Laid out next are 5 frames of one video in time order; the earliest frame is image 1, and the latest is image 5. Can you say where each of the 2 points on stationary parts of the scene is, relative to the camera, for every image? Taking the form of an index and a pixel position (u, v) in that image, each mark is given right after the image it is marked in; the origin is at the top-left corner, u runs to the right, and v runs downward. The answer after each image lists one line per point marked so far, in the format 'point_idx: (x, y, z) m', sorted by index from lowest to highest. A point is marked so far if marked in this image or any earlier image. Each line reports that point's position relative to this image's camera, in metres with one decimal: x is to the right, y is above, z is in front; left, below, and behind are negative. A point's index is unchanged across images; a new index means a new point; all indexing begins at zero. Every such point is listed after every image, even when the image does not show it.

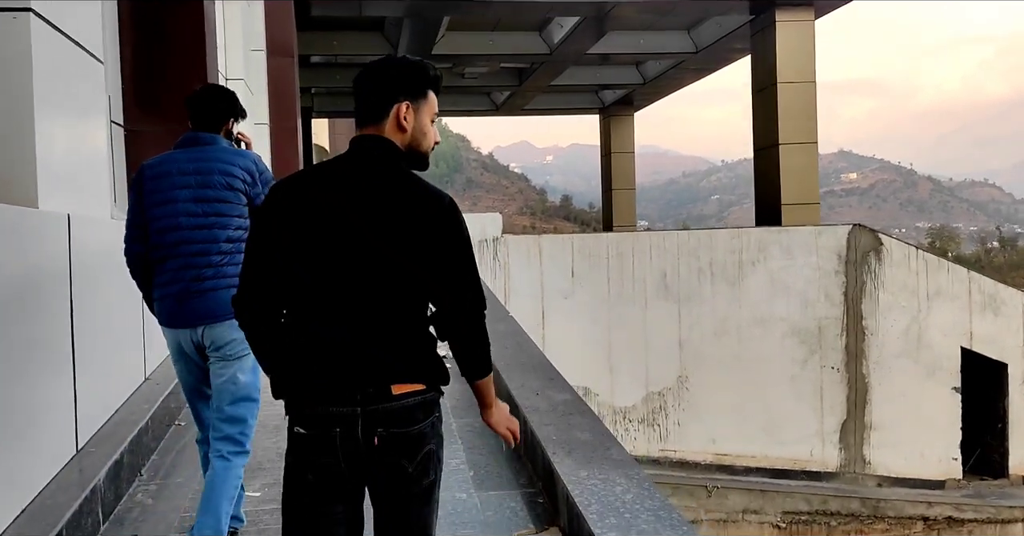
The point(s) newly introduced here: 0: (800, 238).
0: (+4.1, +0.4, +10.9) m
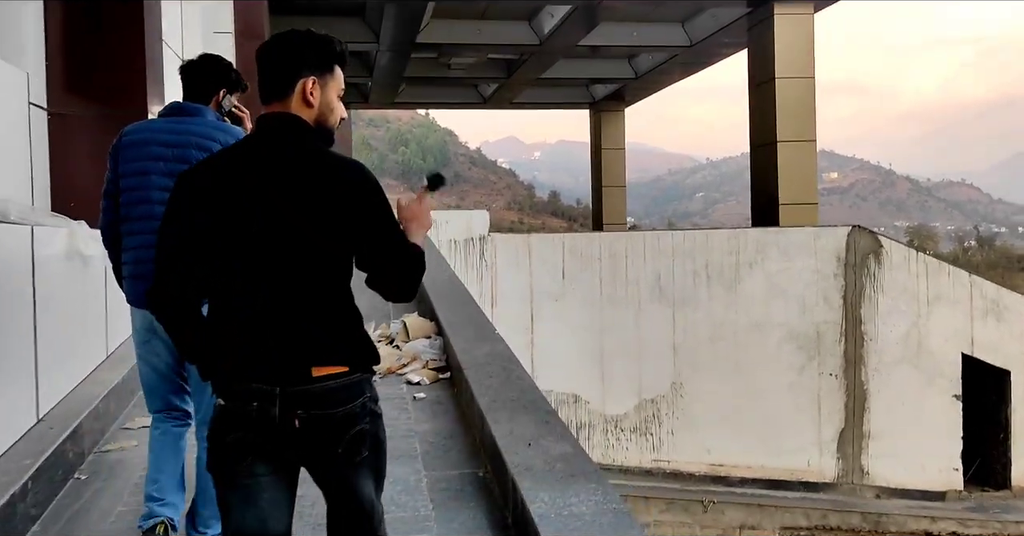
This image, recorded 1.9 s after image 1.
0: (+3.9, +0.4, +10.4) m
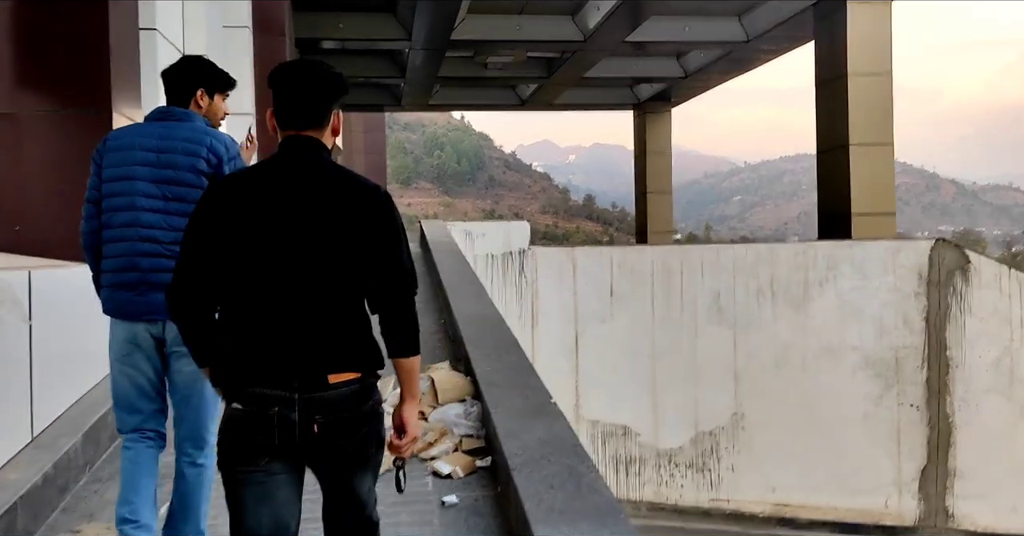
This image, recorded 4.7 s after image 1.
0: (+4.5, +0.2, +9.3) m
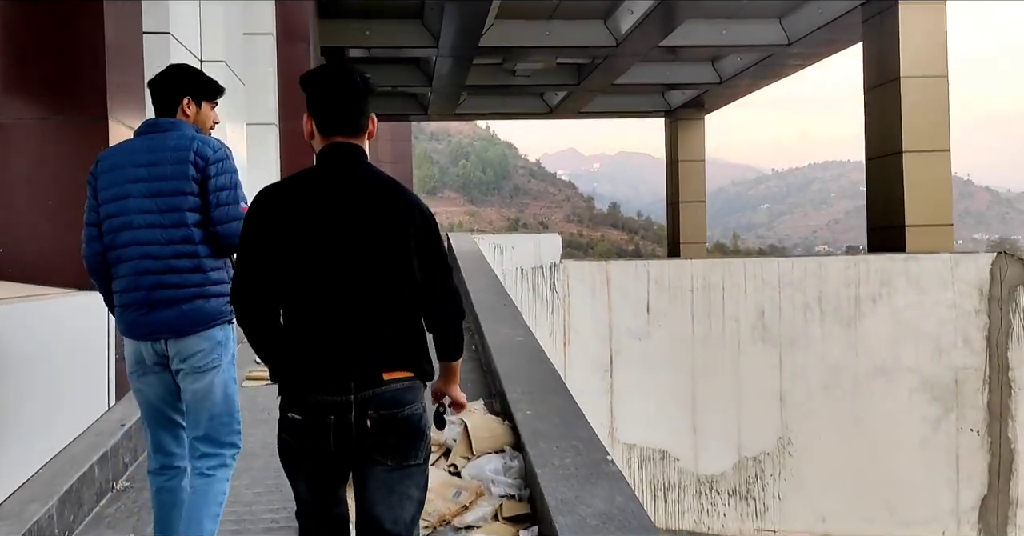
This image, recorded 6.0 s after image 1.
0: (+4.8, 0.0, +8.7) m
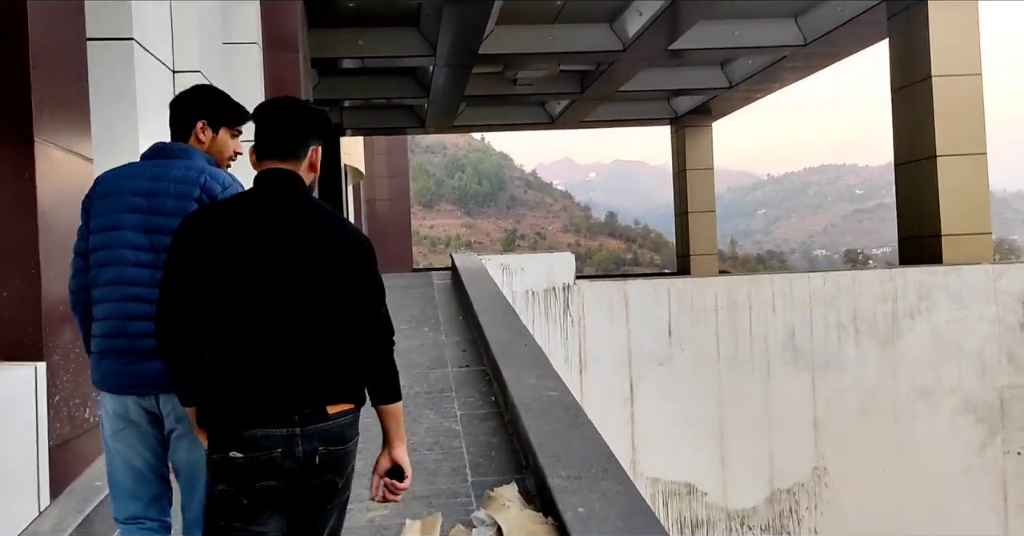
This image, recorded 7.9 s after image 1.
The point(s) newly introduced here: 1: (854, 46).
0: (+4.9, -0.1, +8.1) m
1: (+5.3, +3.4, +11.8) m
